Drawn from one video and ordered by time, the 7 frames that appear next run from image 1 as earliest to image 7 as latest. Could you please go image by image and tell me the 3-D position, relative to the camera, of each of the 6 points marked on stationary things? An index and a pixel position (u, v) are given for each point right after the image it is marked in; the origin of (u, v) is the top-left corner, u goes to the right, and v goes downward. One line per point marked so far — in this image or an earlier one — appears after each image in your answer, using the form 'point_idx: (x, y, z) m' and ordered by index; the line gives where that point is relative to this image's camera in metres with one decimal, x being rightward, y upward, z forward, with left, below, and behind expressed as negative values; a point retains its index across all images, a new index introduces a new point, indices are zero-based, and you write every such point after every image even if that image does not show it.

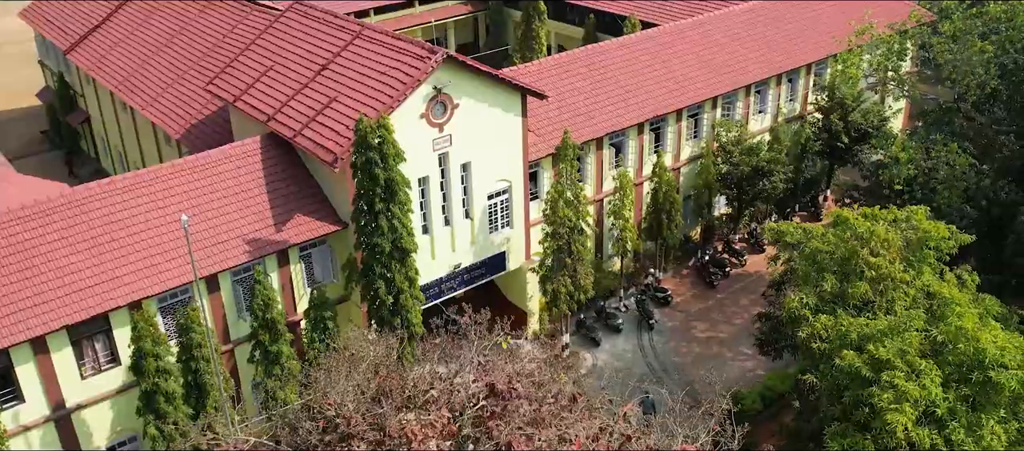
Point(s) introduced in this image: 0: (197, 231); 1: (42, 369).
0: (-7.2, -0.1, +19.8) m
1: (-9.7, -2.9, +17.7) m
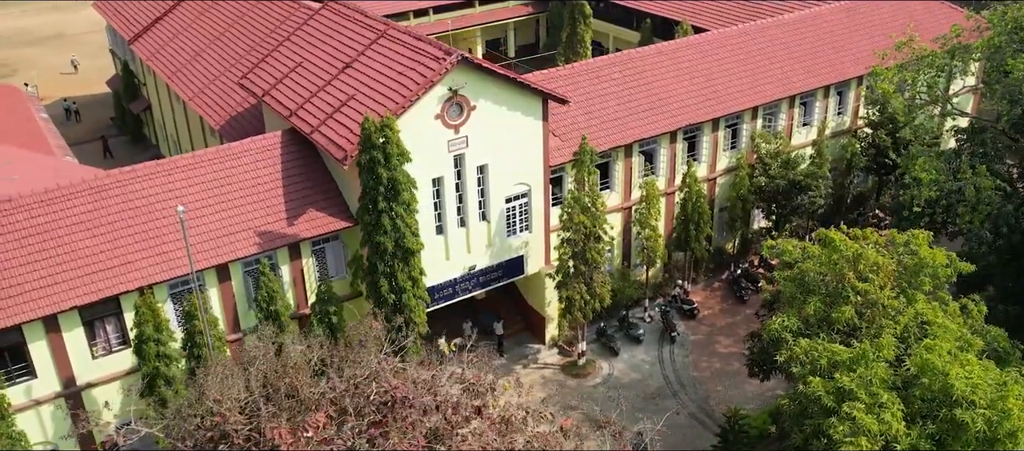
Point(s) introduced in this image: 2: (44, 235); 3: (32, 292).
0: (-7.1, +0.1, +20.3) m
1: (-9.8, -2.6, +18.5) m
2: (-10.3, -0.2, +18.9) m
3: (-10.2, -1.4, +18.1) m
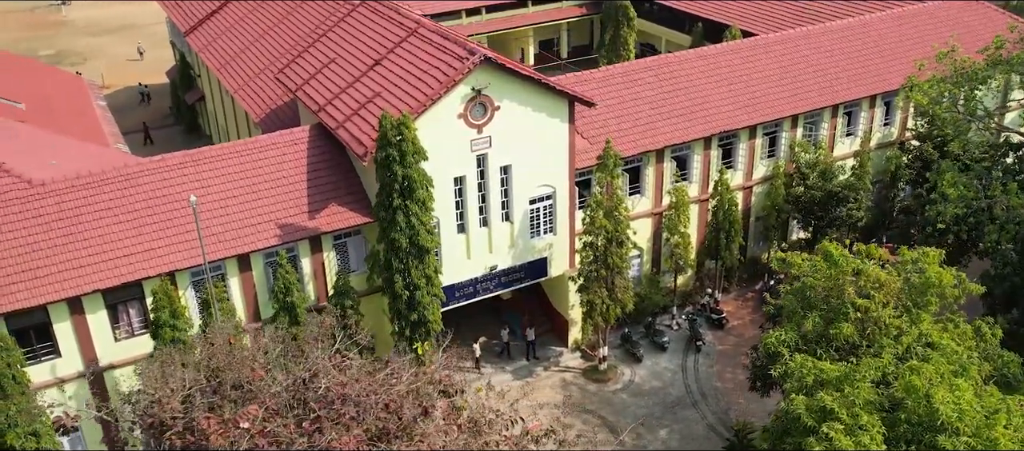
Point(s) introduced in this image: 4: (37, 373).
0: (-6.7, +0.3, +20.7) m
1: (-9.6, -2.3, +19.1) m
2: (-10.0, +0.1, +19.6) m
3: (-10.0, -1.1, +18.8) m
4: (-10.5, -3.3, +19.0) m
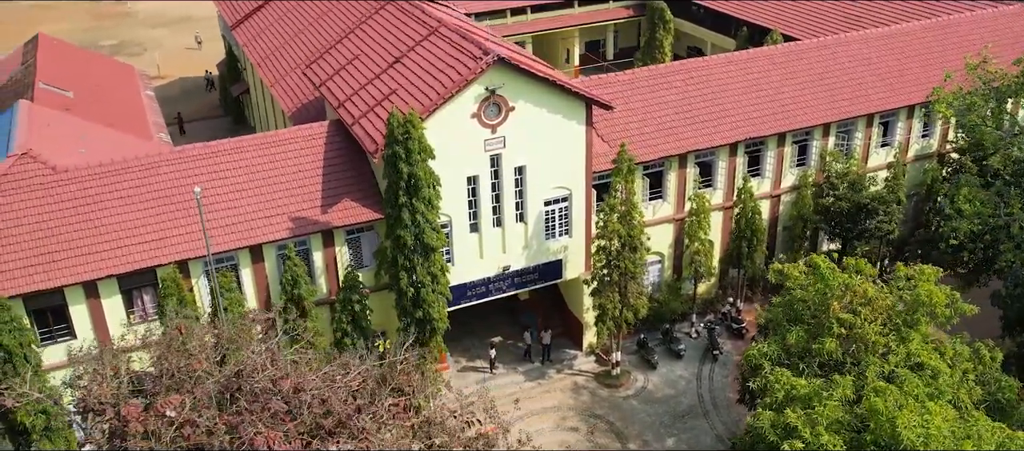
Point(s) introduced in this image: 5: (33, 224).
0: (-6.4, +0.5, +21.1) m
1: (-9.6, -1.9, +19.7) m
2: (-9.8, +0.5, +20.2) m
3: (-9.9, -0.7, +19.4) m
4: (-10.5, -2.9, +19.7) m
5: (-11.0, 0.0, +19.7) m
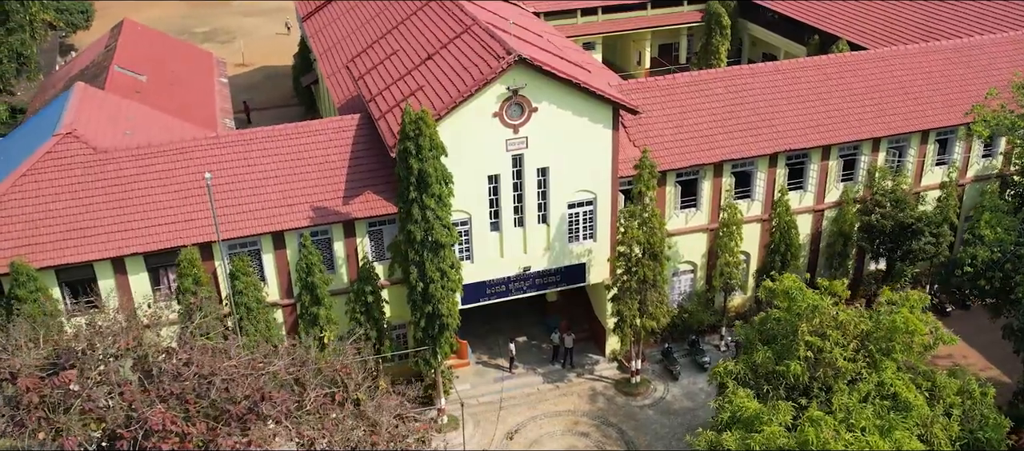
0: (-6.0, +0.8, +21.7) m
1: (-9.4, -1.4, +20.7) m
2: (-9.5, +1.0, +21.2) m
3: (-9.7, -0.2, +20.4) m
4: (-10.3, -2.4, +20.8) m
5: (-10.7, +0.6, +20.8) m
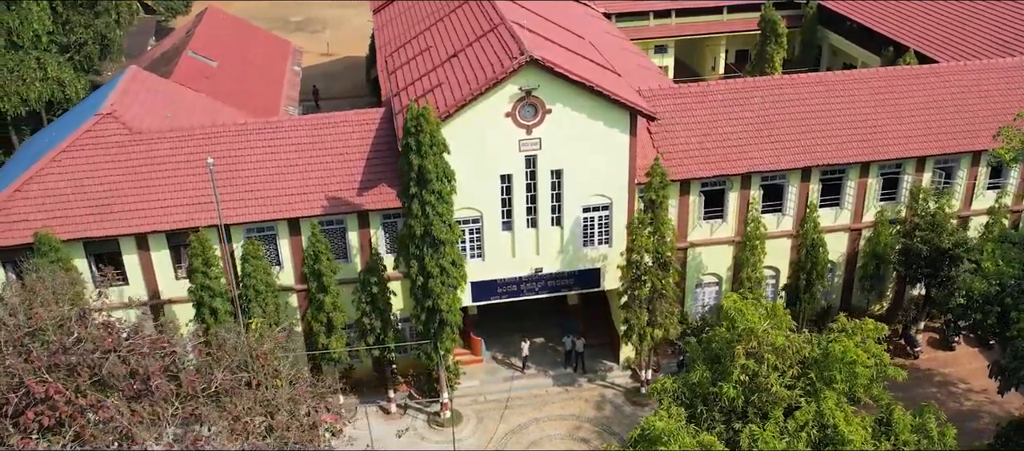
0: (-5.7, +1.2, +22.4) m
1: (-9.4, -0.9, +21.8) m
2: (-9.2, +1.5, +22.3) m
3: (-9.6, +0.3, +21.5) m
4: (-10.3, -1.8, +21.9) m
5: (-10.5, +1.2, +22.0) m
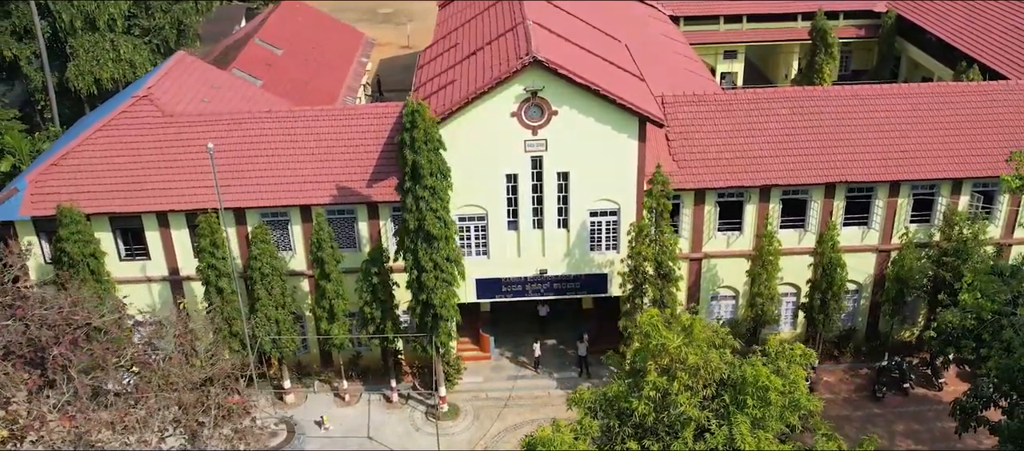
0: (-5.5, +1.5, +23.1) m
1: (-9.3, -0.3, +22.9) m
2: (-9.0, +2.1, +23.3) m
3: (-9.5, +0.9, +22.7) m
4: (-10.3, -1.1, +23.2) m
5: (-10.3, +1.9, +23.2) m
